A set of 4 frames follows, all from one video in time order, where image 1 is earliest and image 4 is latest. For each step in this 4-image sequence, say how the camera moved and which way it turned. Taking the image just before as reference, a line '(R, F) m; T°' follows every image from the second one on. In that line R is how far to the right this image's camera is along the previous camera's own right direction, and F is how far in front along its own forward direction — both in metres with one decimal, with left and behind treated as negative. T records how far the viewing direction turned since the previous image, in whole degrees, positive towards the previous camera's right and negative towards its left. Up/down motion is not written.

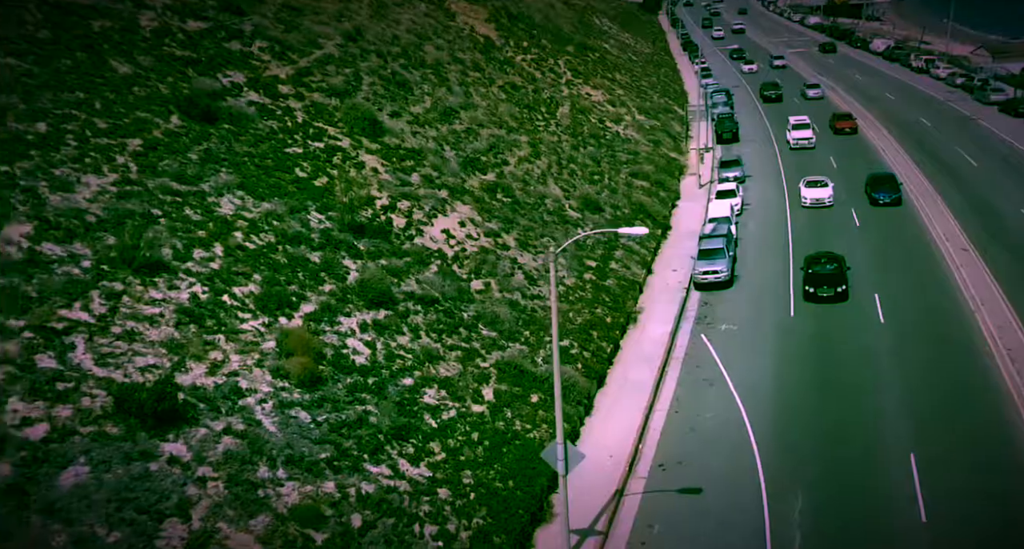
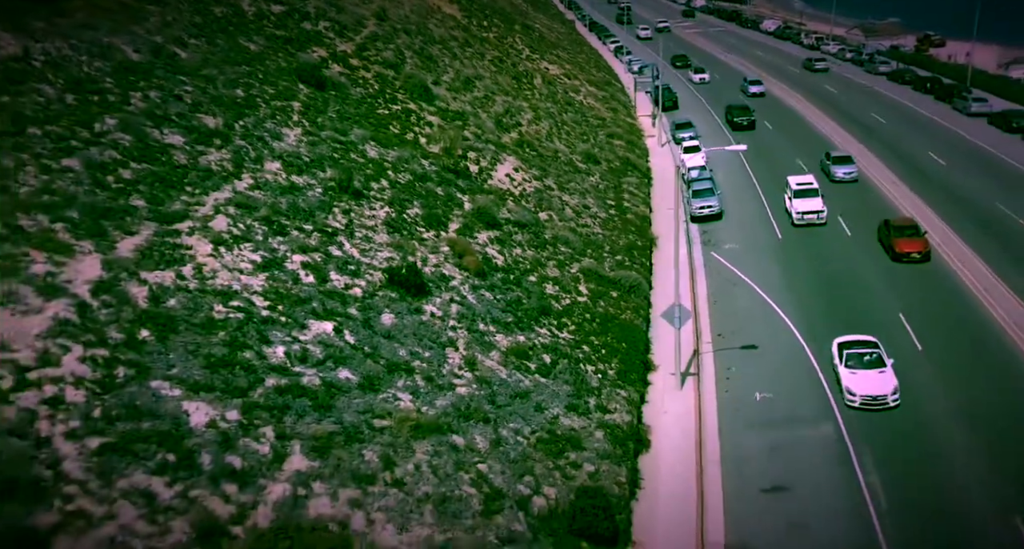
(-7.2, -8.1) m; +4°
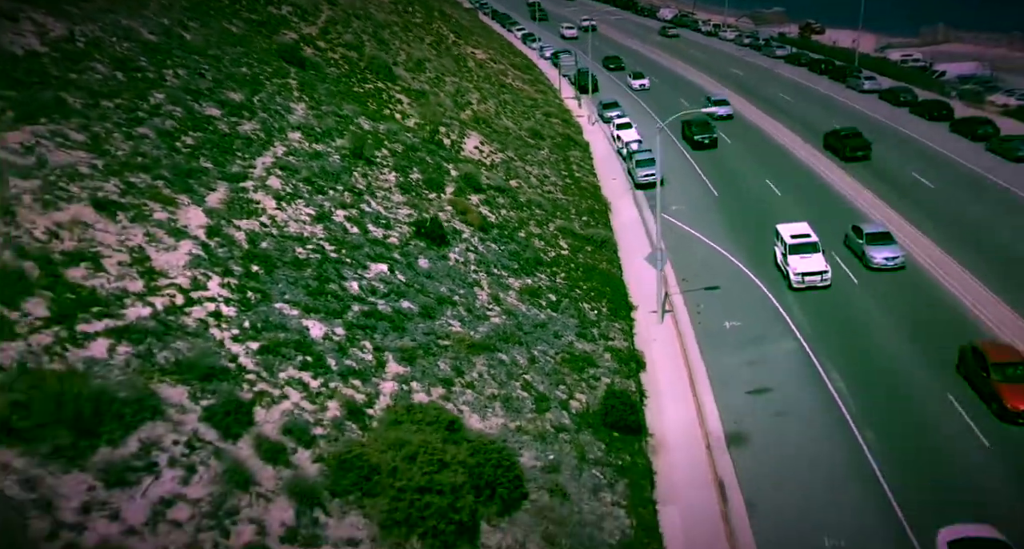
(-3.3, -3.6) m; +5°
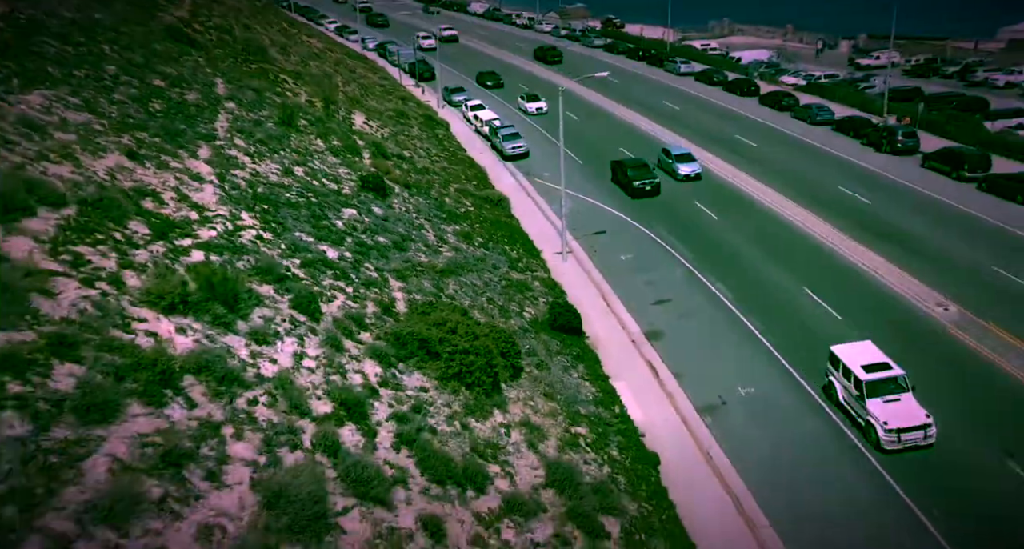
(-4.0, -4.1) m; +11°
